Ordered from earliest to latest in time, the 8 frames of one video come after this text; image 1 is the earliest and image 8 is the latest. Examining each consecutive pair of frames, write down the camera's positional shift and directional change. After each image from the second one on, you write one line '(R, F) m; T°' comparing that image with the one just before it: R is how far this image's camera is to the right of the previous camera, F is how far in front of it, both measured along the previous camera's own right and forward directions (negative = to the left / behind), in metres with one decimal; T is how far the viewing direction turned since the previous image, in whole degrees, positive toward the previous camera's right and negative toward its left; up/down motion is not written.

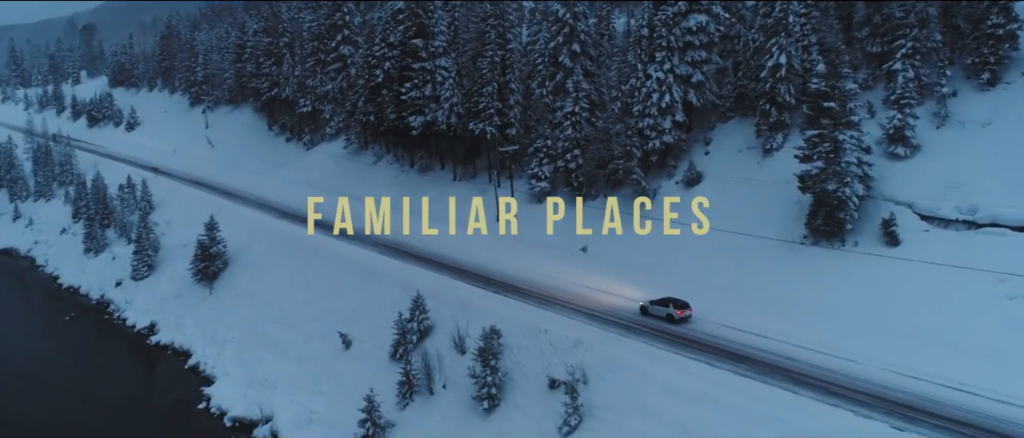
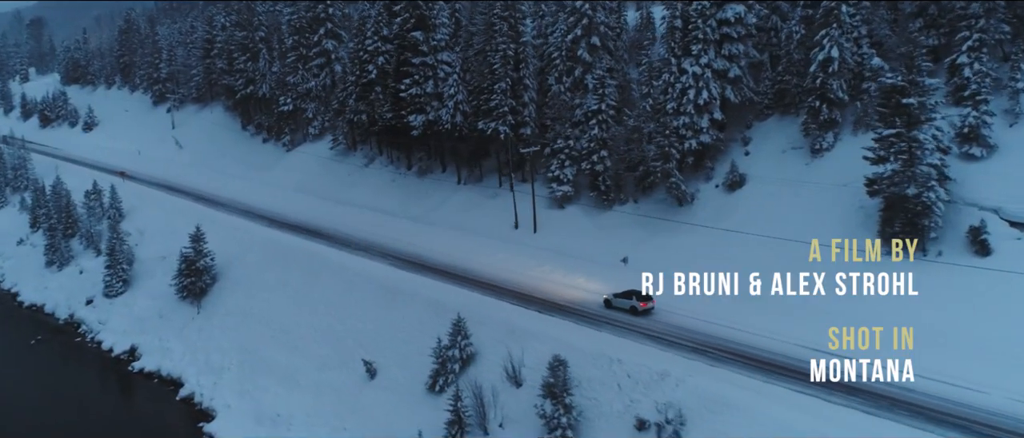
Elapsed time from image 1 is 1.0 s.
(-3.3, +3.3) m; +3°
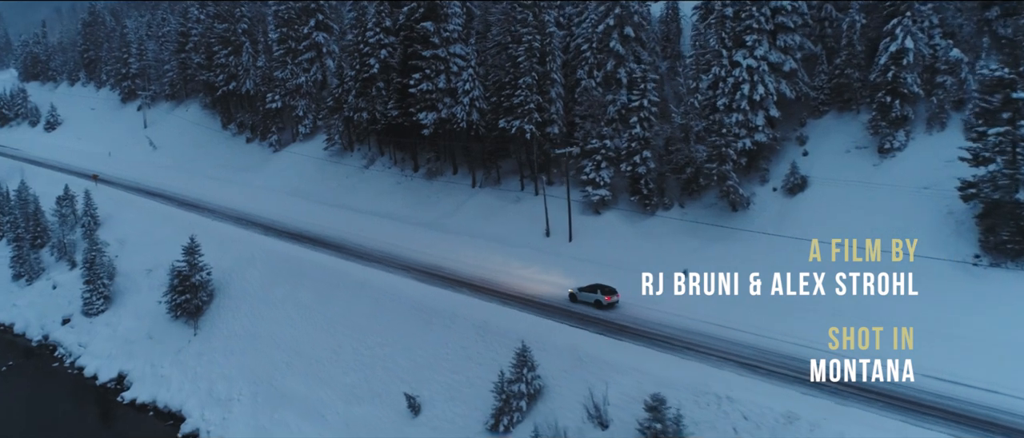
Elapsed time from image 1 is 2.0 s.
(-3.3, +3.5) m; +3°
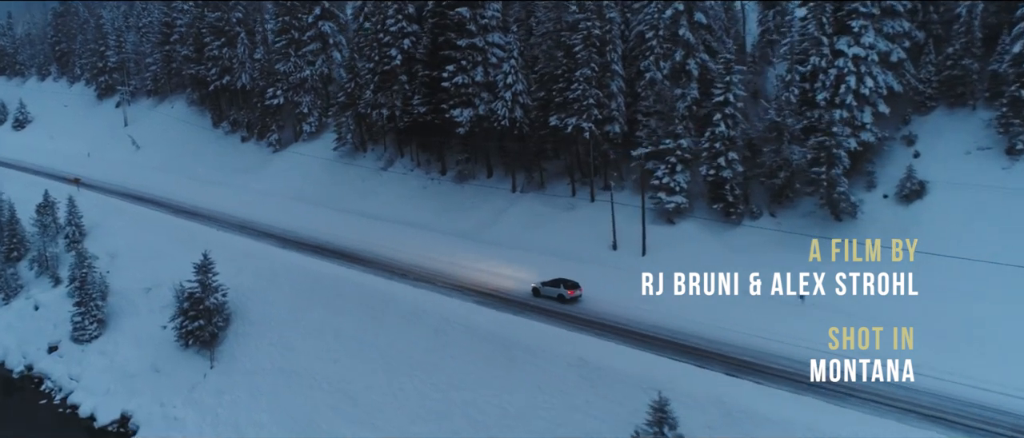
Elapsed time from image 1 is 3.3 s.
(-4.0, +4.5) m; +2°
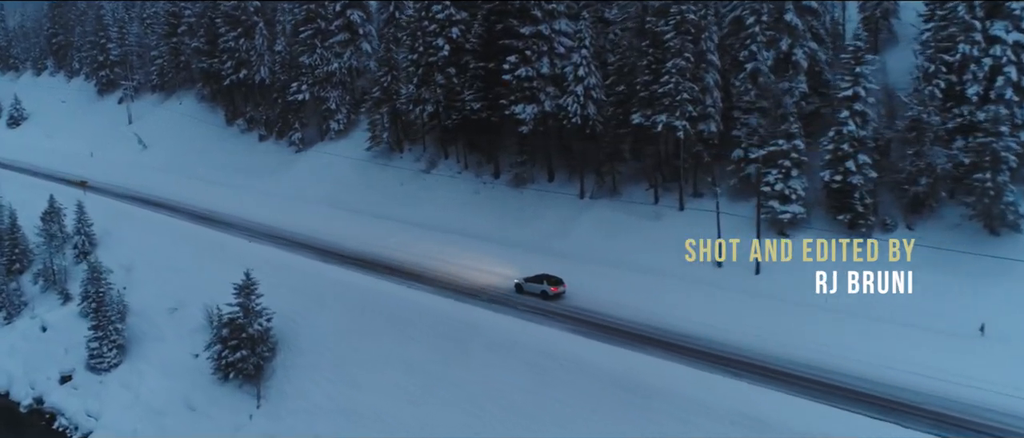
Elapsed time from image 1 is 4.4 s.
(-3.8, +4.3) m; +1°
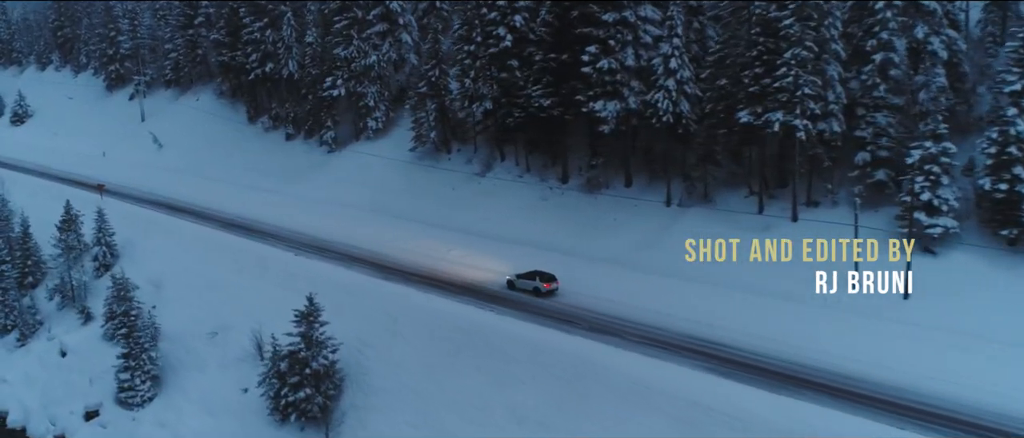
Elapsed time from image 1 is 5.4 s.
(-3.6, +3.9) m; 0°
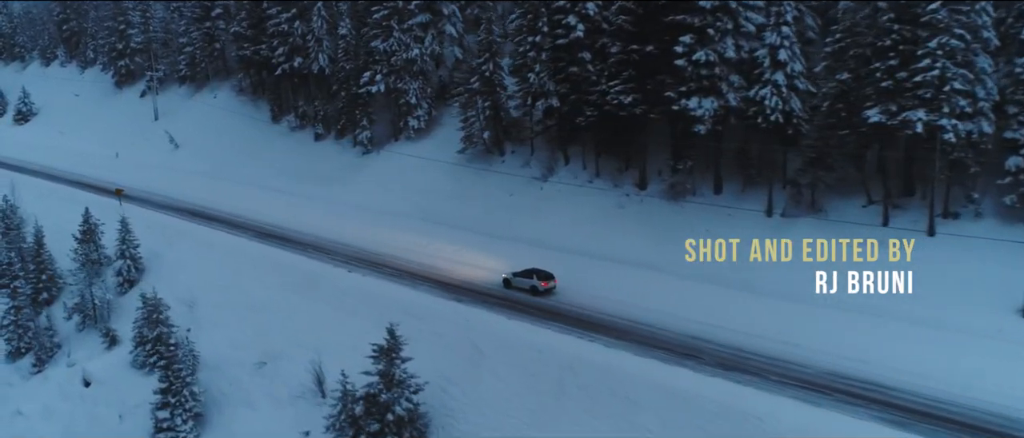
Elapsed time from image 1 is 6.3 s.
(-3.3, +3.6) m; 0°
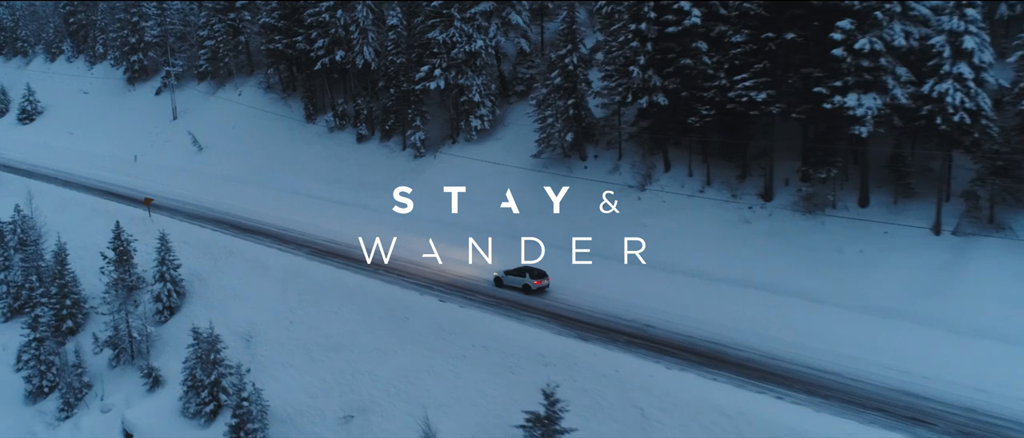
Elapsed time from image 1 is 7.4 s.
(-4.2, +4.5) m; 0°
